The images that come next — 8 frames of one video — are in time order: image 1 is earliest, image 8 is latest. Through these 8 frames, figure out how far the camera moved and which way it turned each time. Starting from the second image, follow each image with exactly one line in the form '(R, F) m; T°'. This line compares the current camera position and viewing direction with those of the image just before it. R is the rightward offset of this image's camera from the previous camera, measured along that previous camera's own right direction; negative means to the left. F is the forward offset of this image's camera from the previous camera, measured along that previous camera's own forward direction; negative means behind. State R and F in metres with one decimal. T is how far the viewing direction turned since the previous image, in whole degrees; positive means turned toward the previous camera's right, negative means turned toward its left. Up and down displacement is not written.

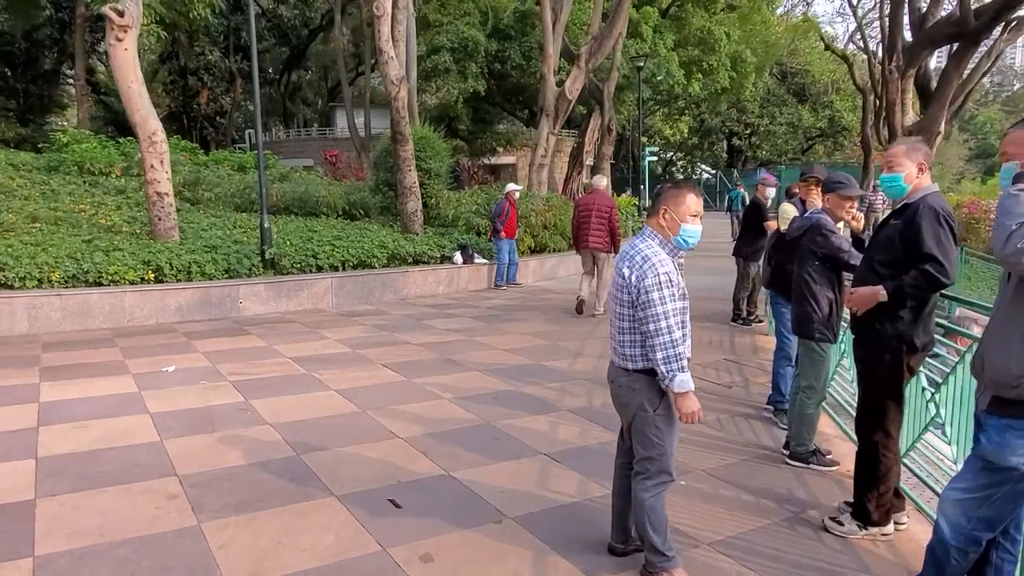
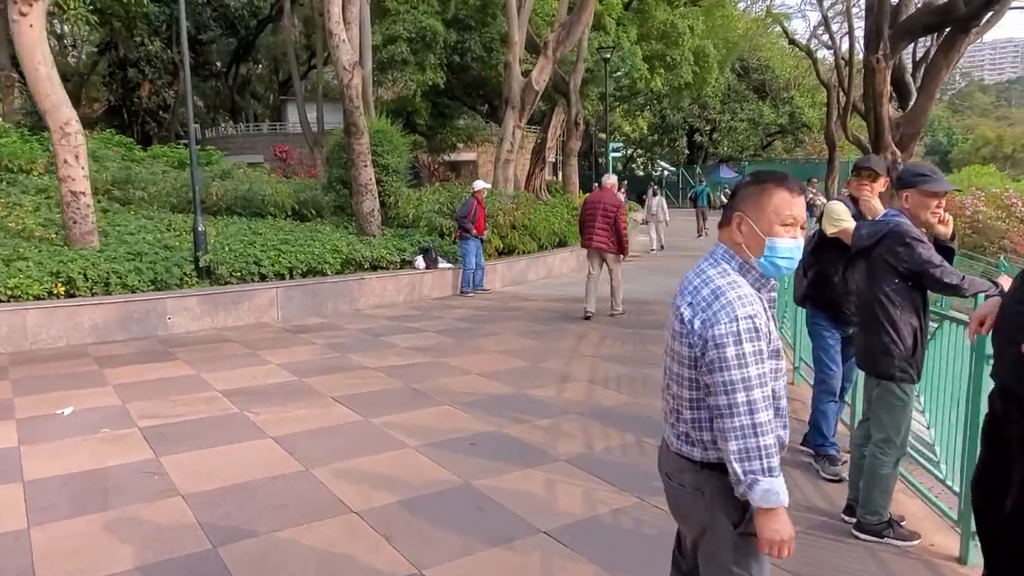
(-0.1, +1.1) m; +3°
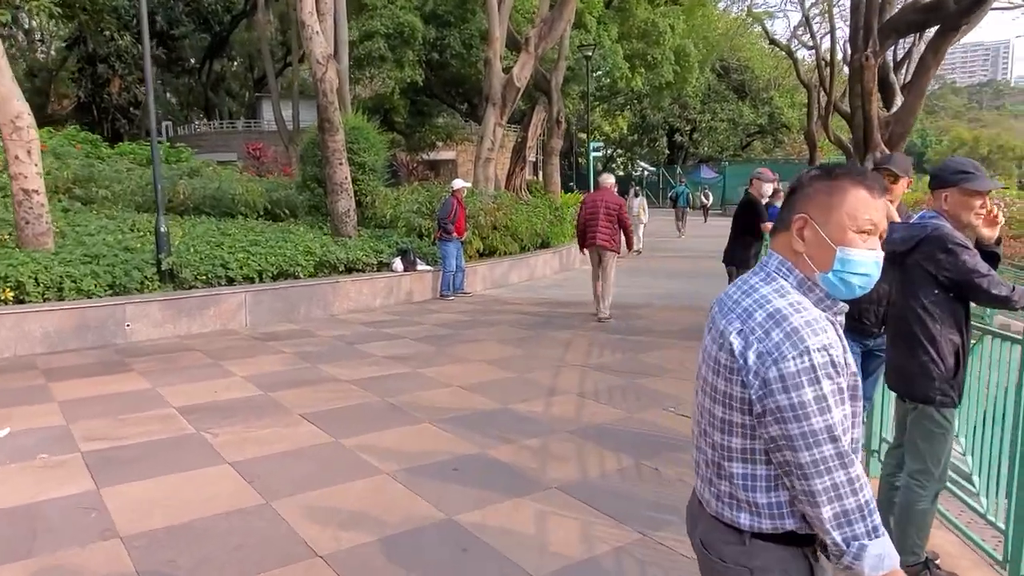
(0.0, +0.4) m; +2°
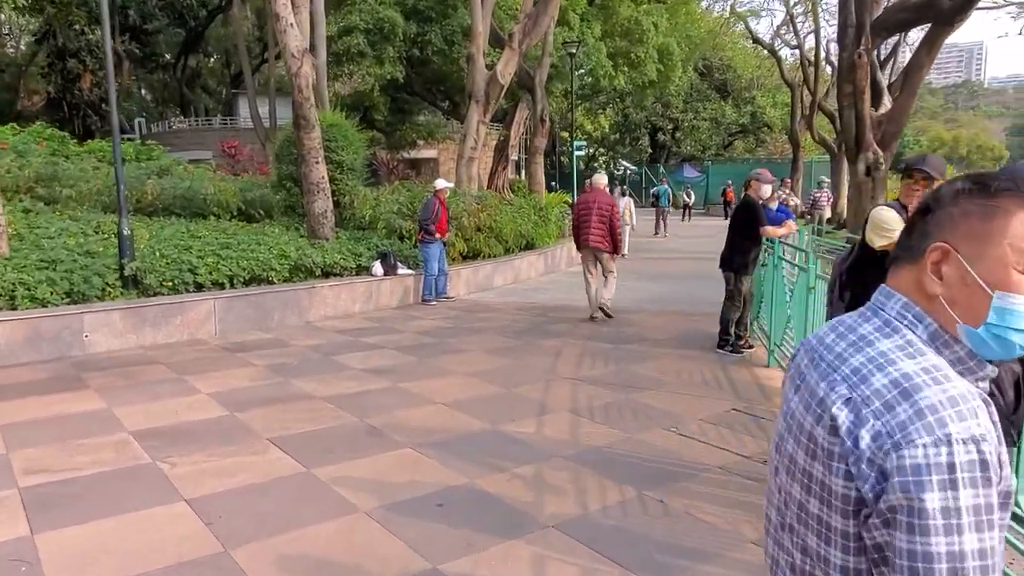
(0.0, +0.4) m; +1°
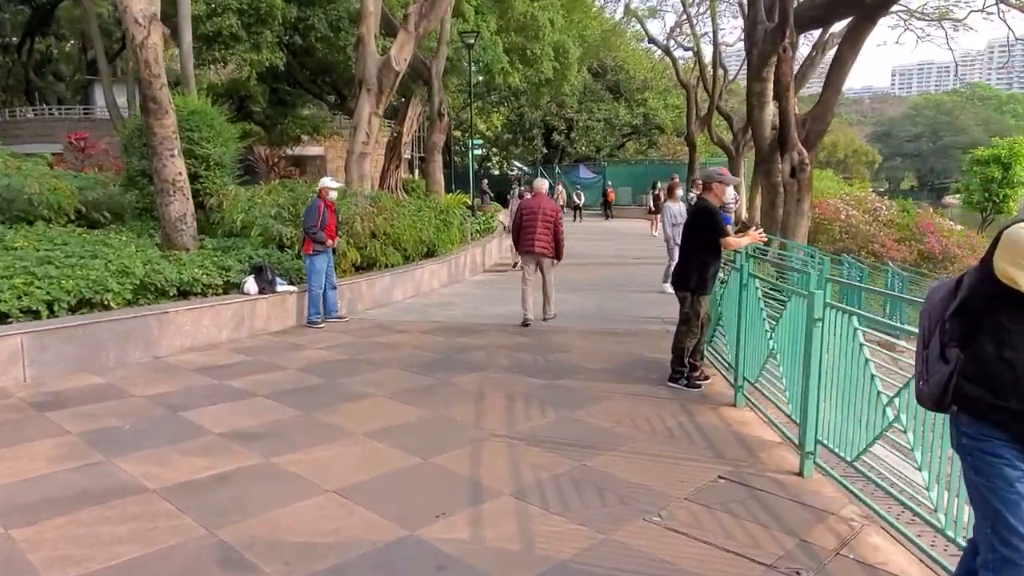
(-0.1, +1.5) m; +8°
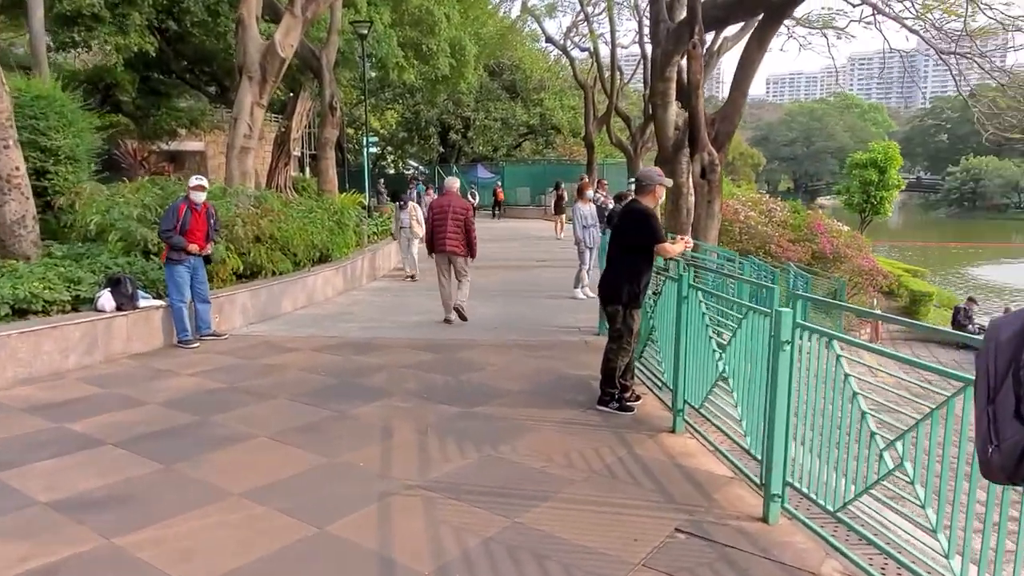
(-0.1, +0.8) m; +8°
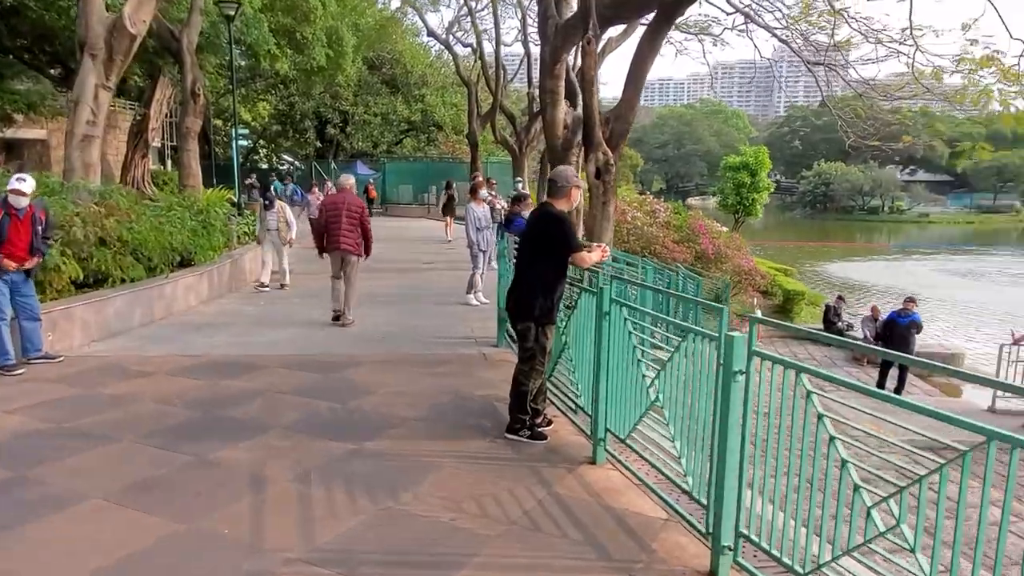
(-0.1, +0.7) m; +9°
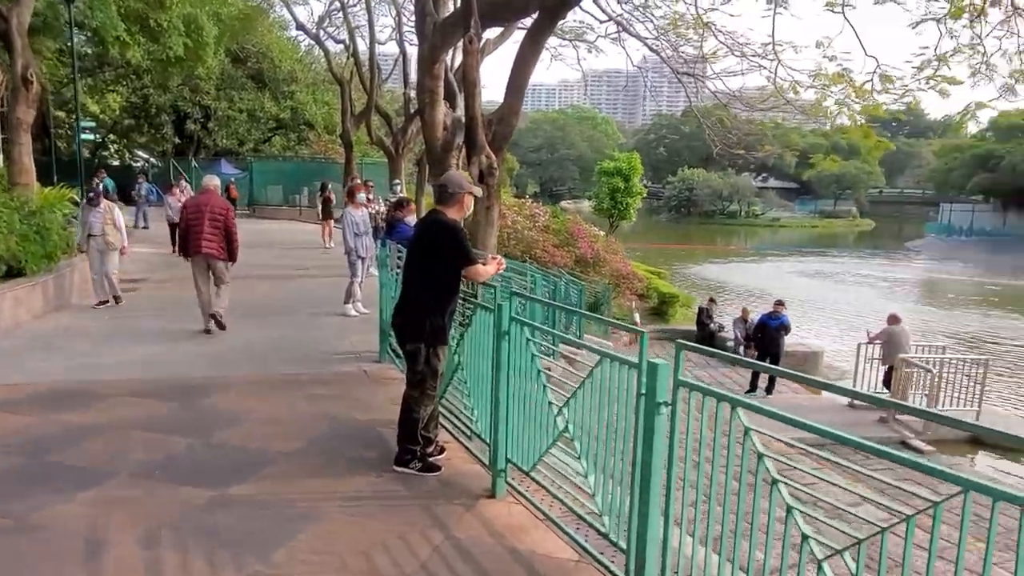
(-0.1, +0.4) m; +10°
